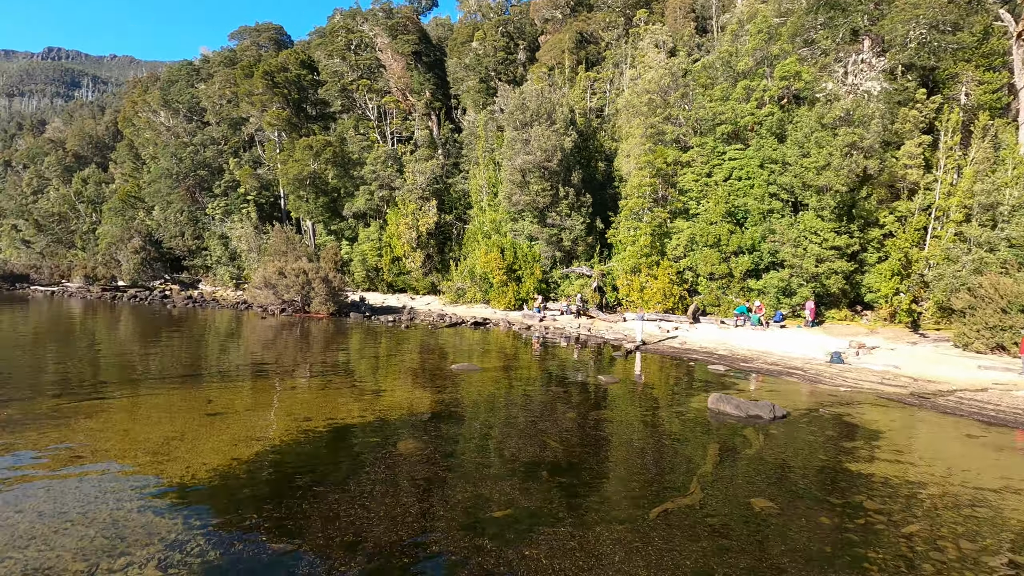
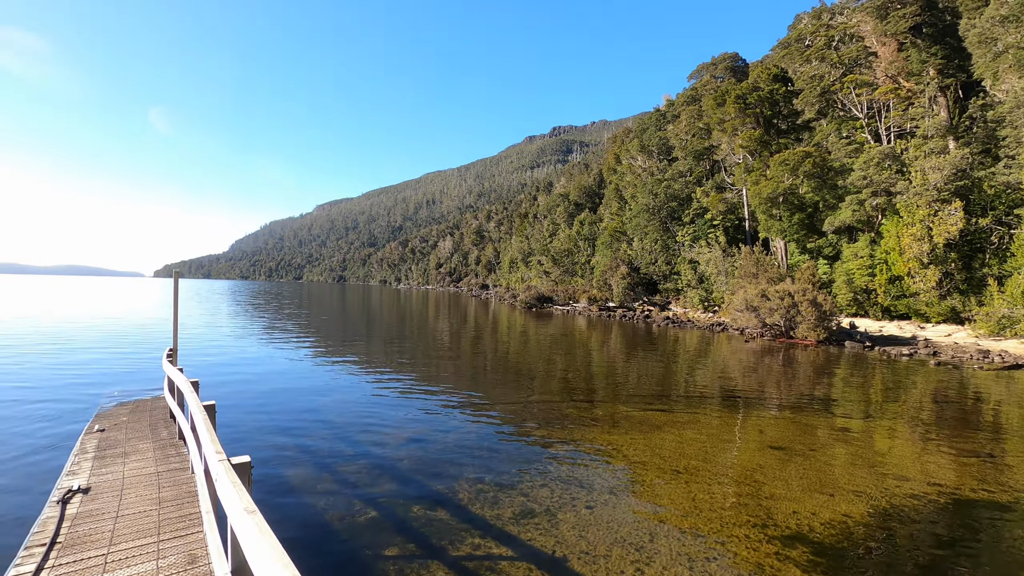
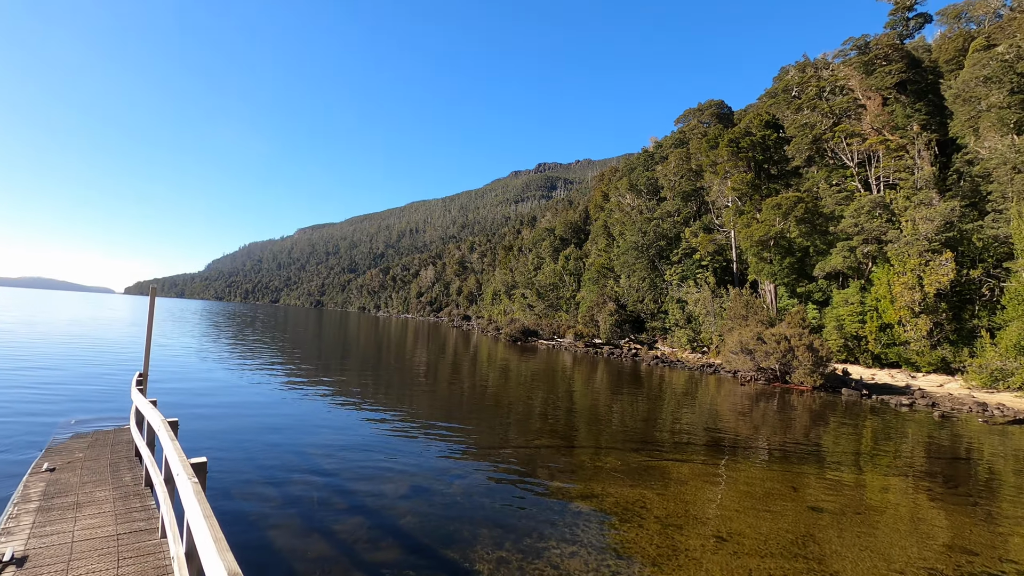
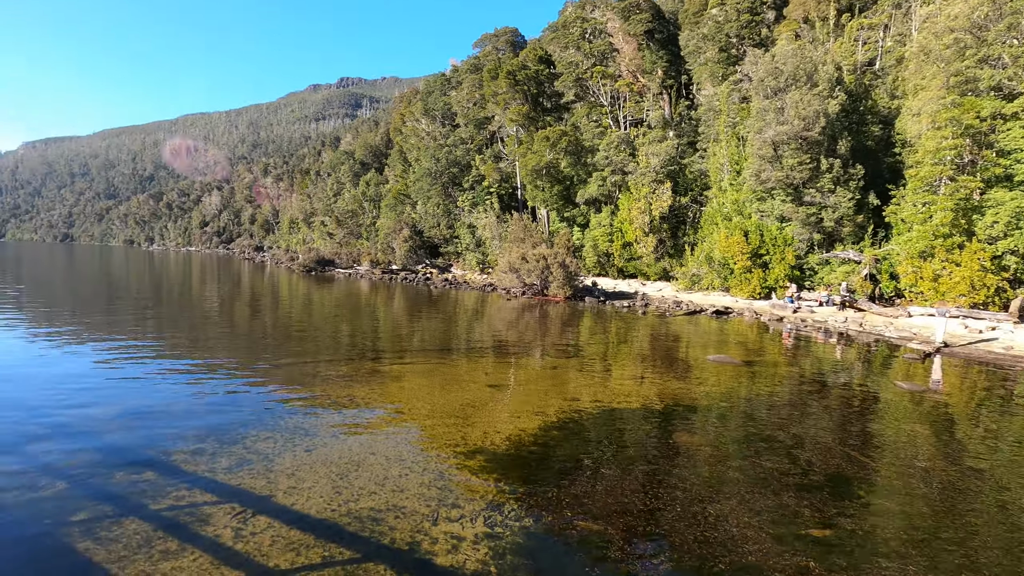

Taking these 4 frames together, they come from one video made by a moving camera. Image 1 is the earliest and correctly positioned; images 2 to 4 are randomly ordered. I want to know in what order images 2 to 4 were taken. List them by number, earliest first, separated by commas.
4, 2, 3
